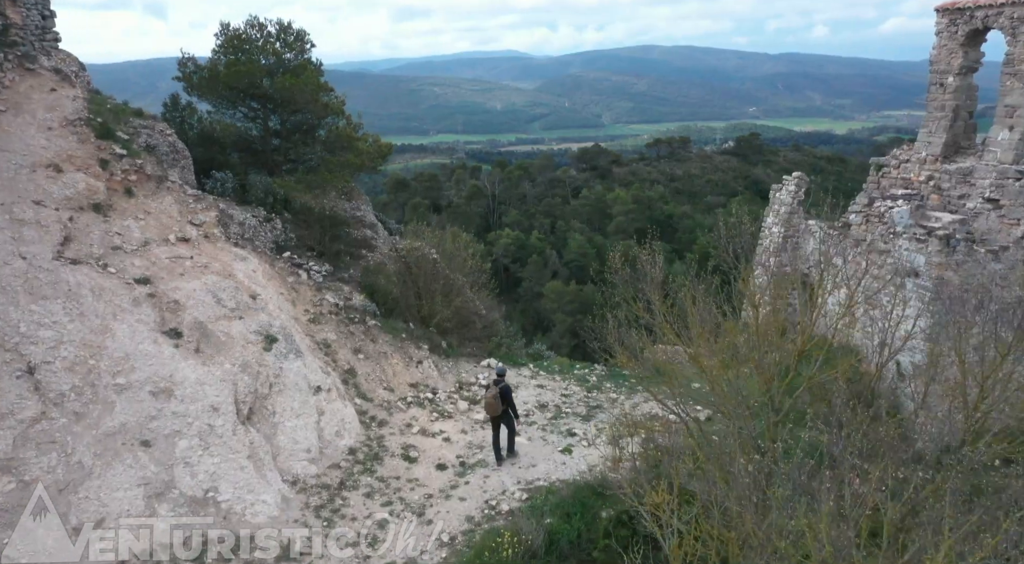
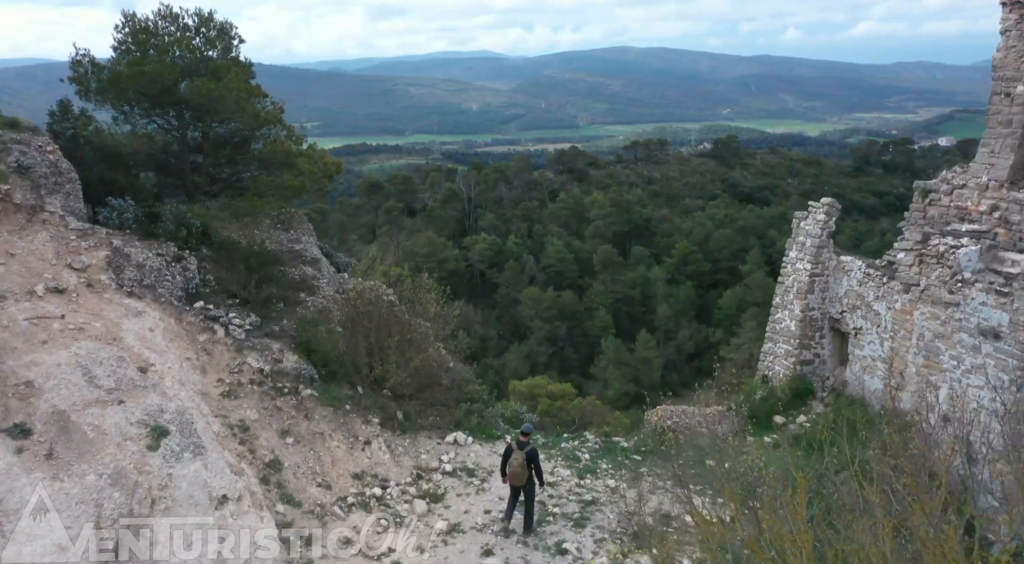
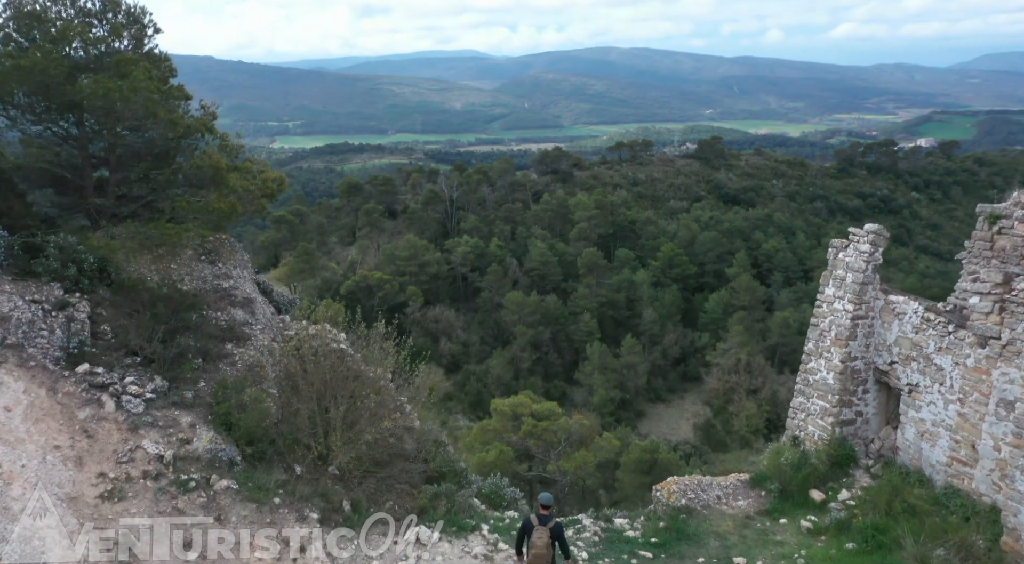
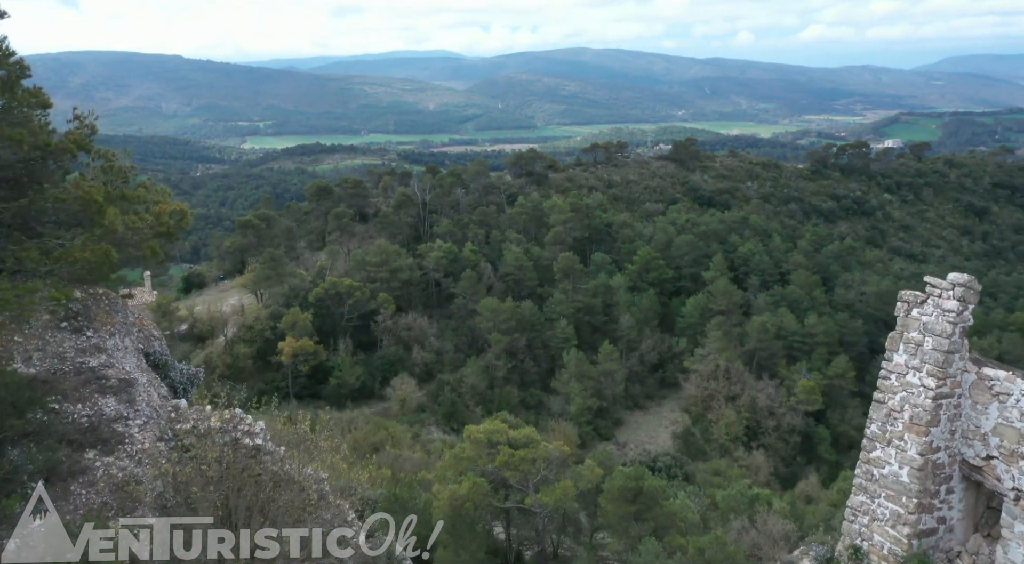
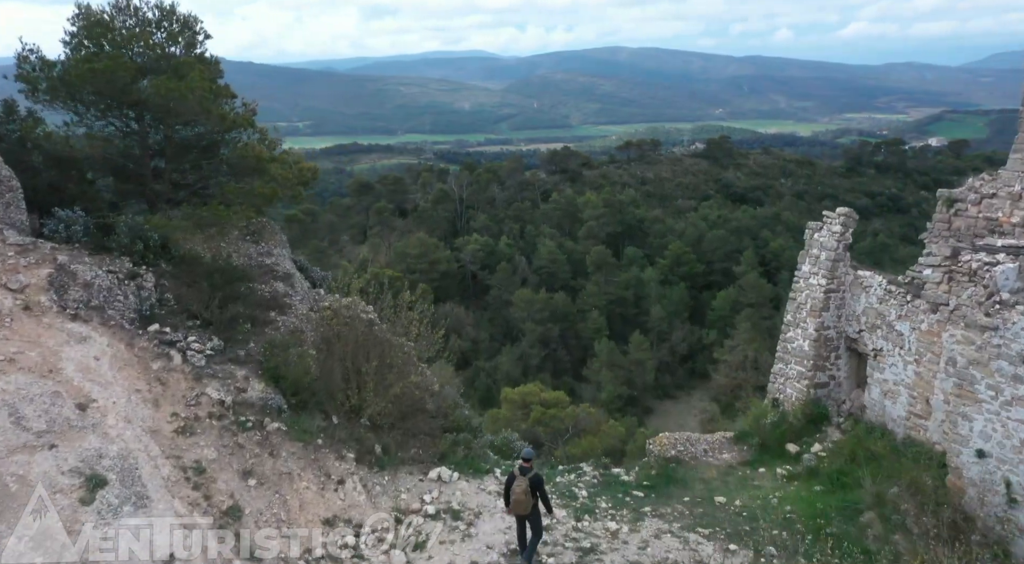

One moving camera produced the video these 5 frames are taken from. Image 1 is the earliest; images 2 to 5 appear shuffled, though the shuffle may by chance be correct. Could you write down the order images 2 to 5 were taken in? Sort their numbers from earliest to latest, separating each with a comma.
2, 5, 3, 4
